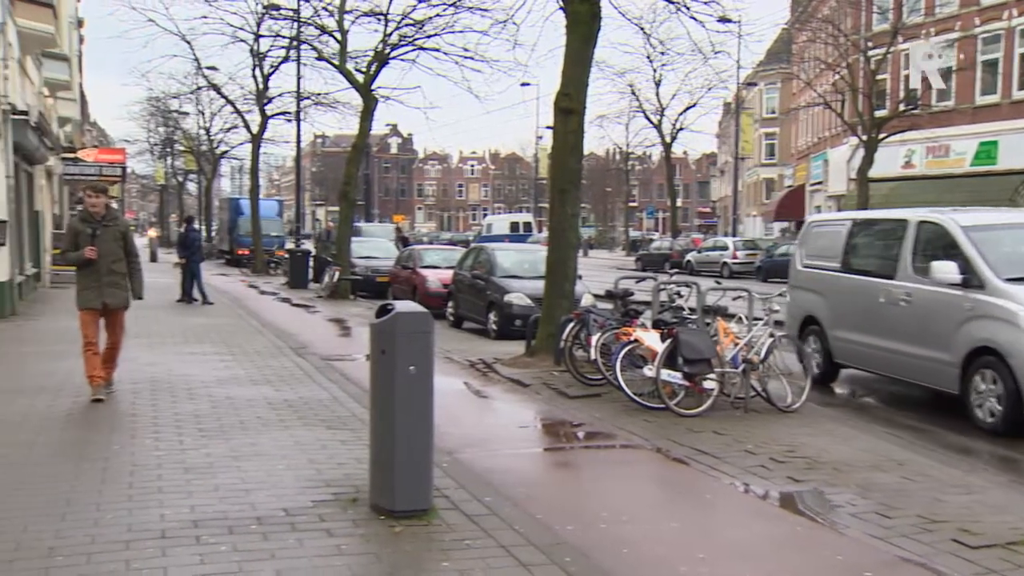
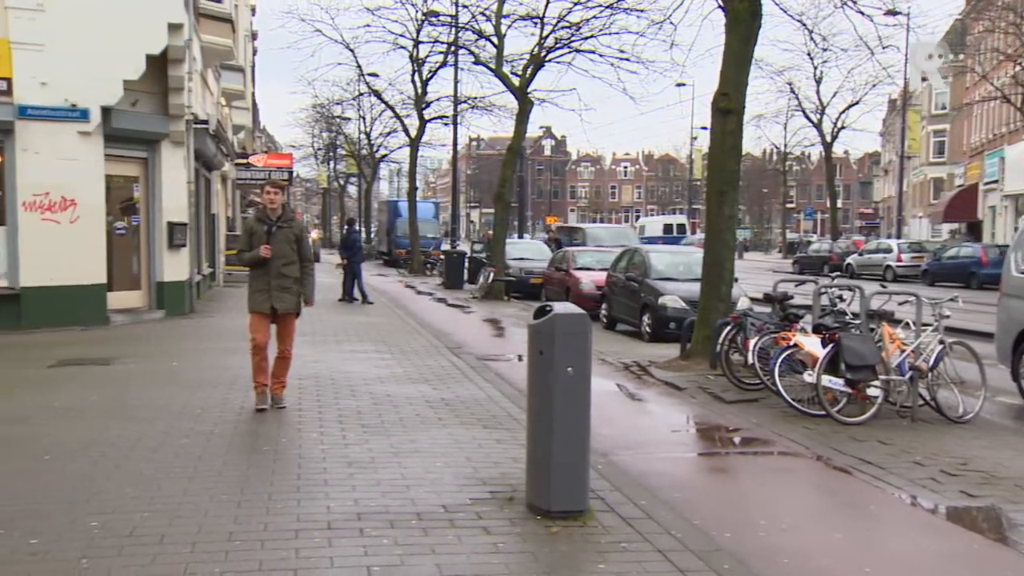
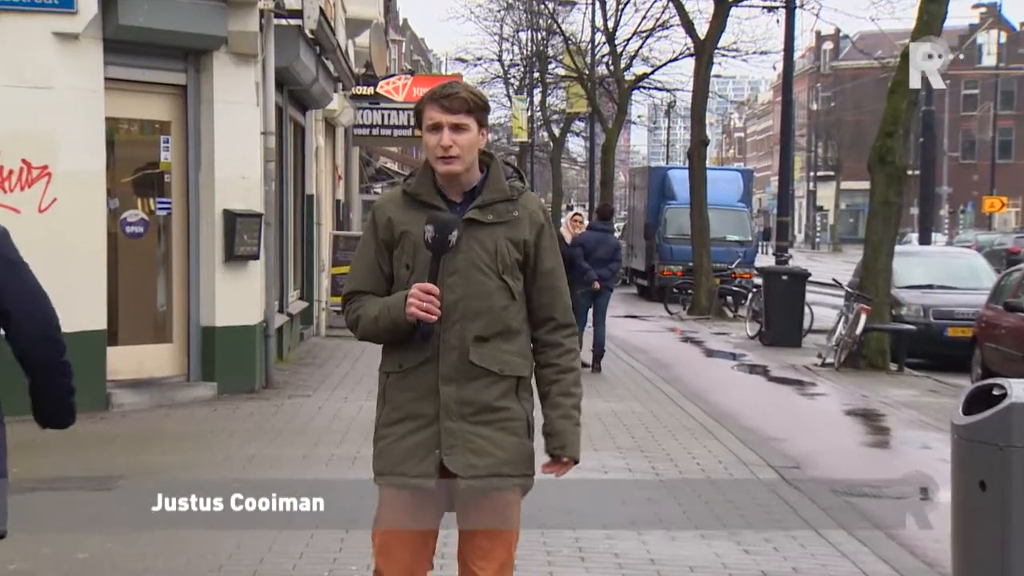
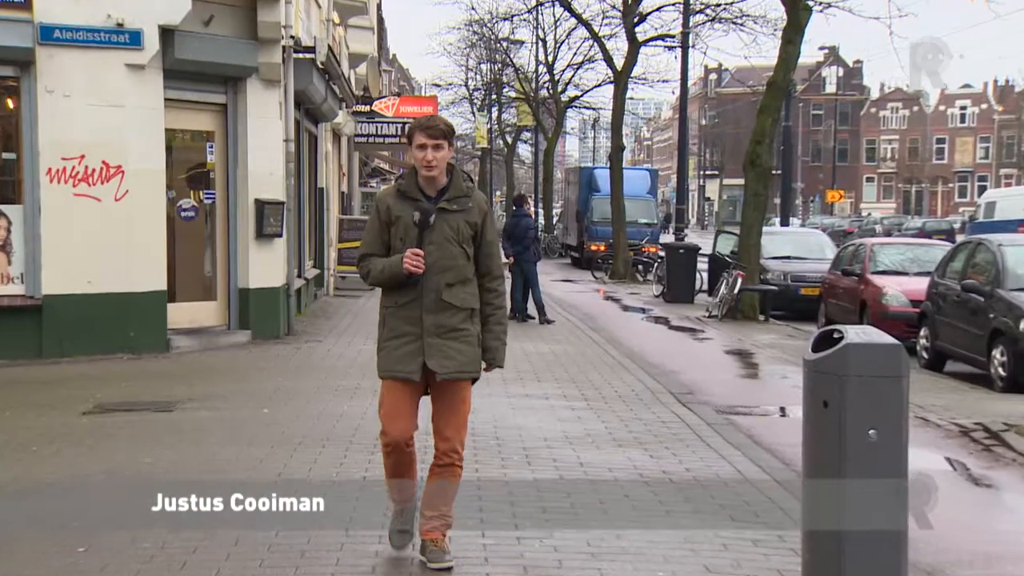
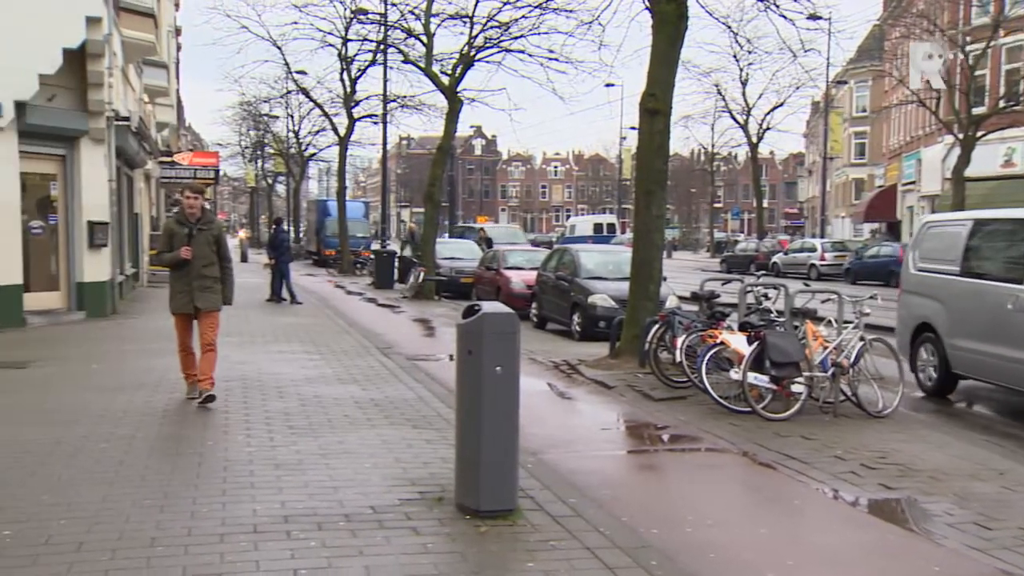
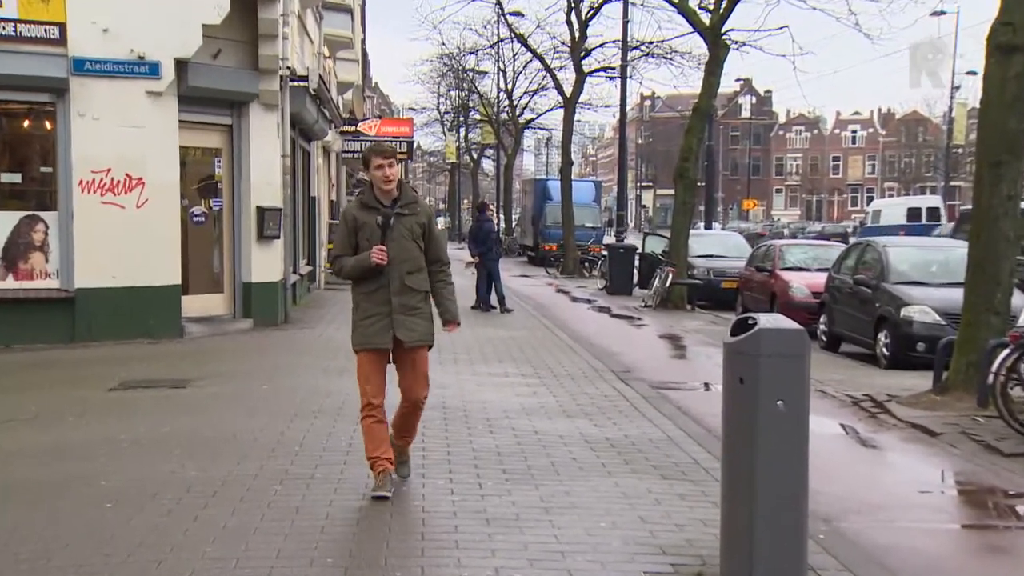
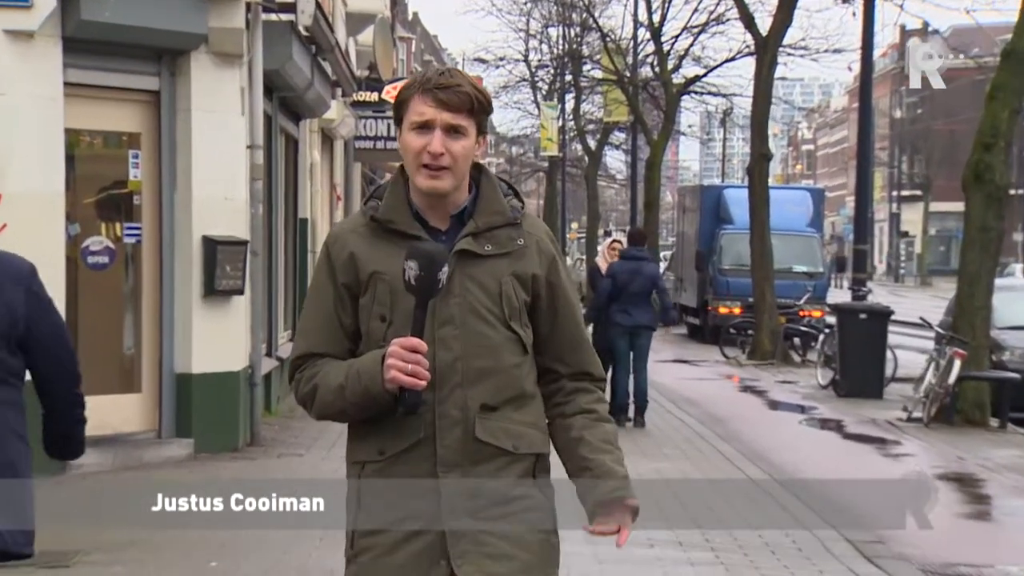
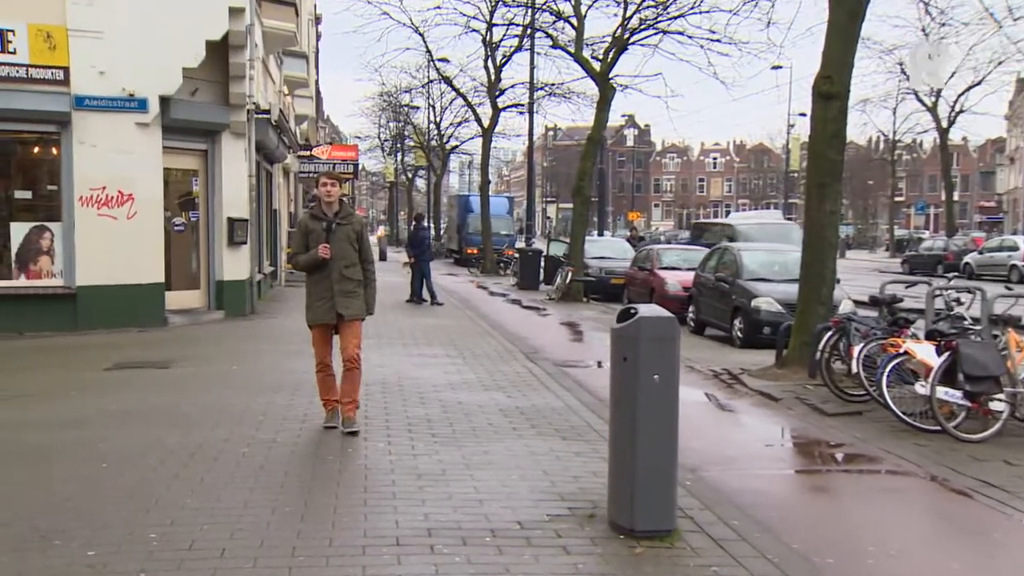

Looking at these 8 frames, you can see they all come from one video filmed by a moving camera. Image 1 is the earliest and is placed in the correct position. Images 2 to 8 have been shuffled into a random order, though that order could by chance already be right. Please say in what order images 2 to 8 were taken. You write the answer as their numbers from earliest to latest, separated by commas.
5, 2, 8, 6, 4, 3, 7
